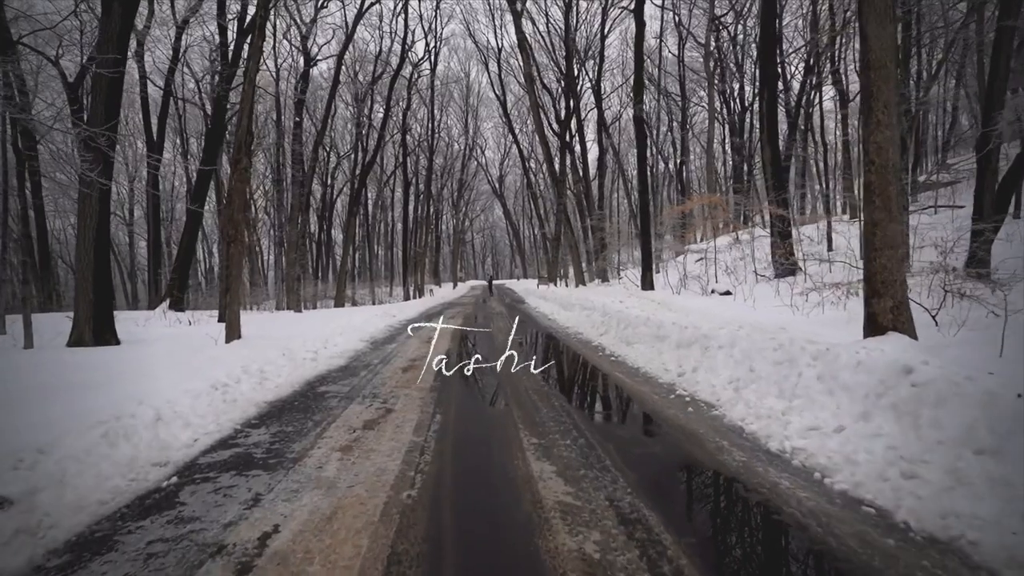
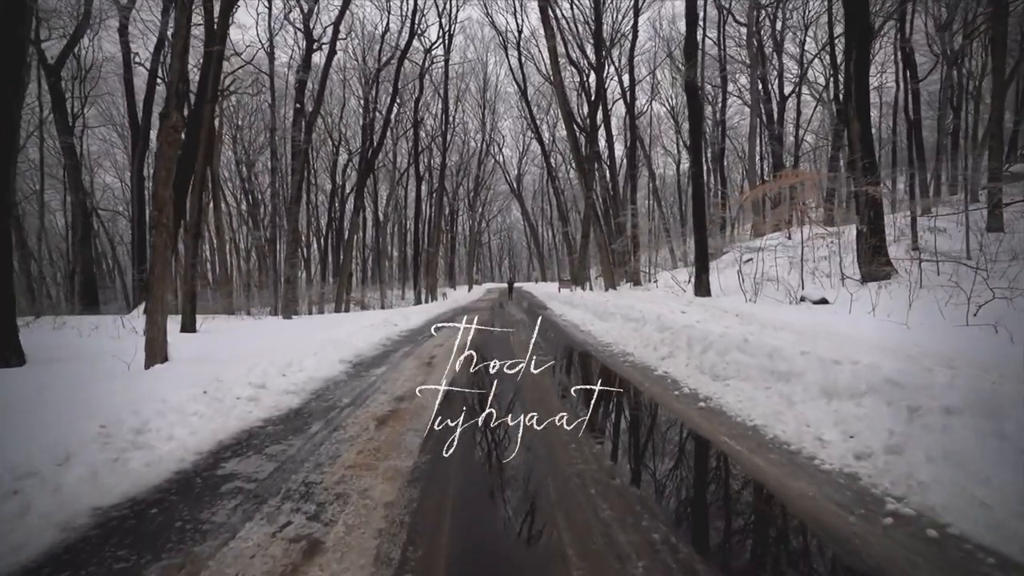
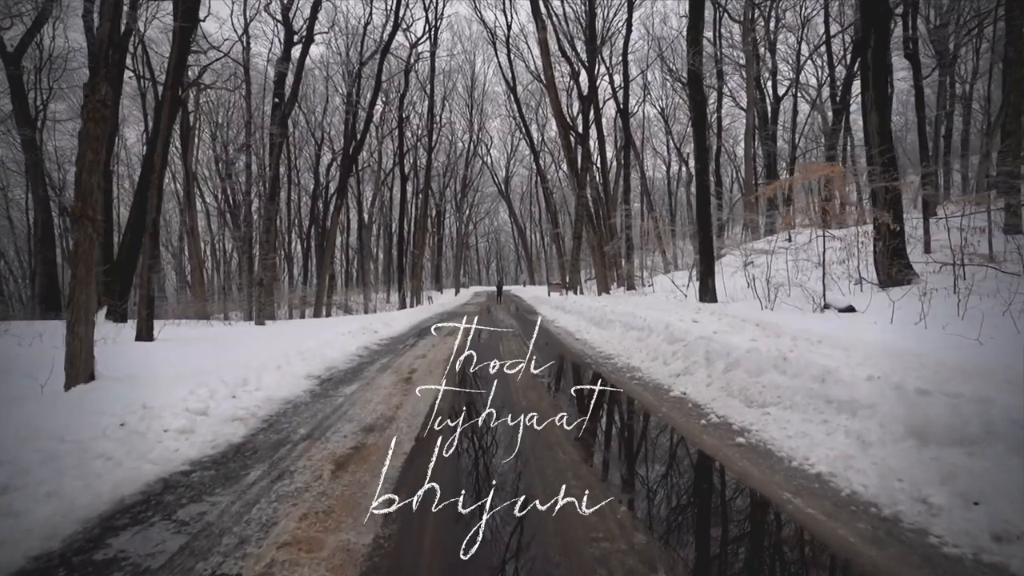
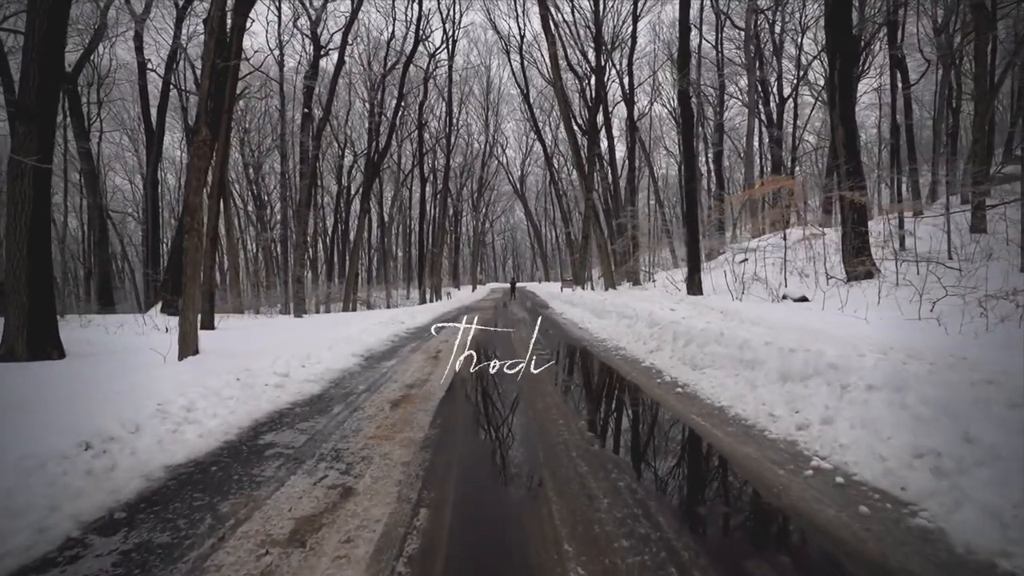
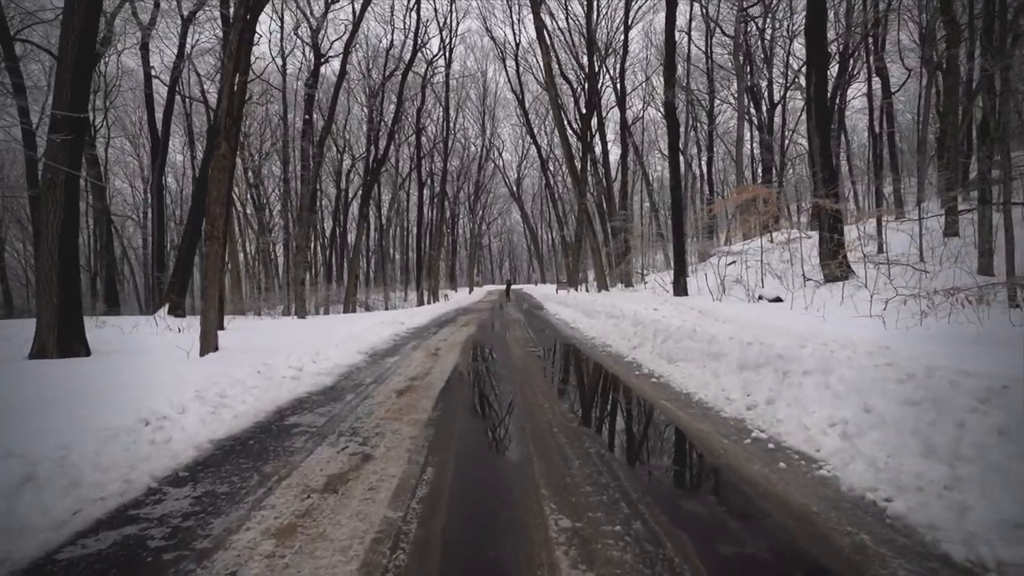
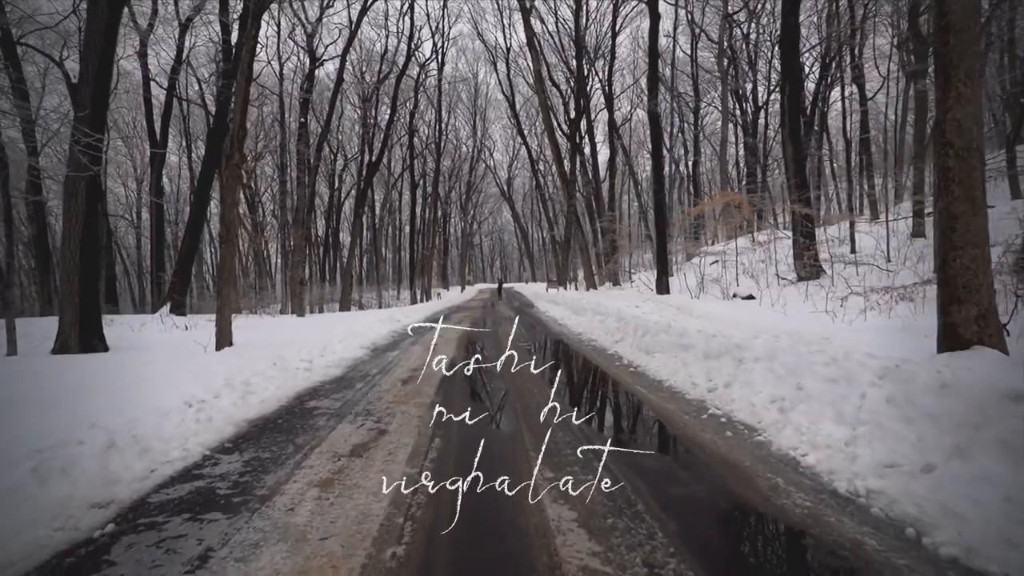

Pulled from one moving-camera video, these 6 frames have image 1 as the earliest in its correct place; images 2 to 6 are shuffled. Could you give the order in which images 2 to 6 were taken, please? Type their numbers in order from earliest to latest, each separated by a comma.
6, 5, 4, 2, 3
